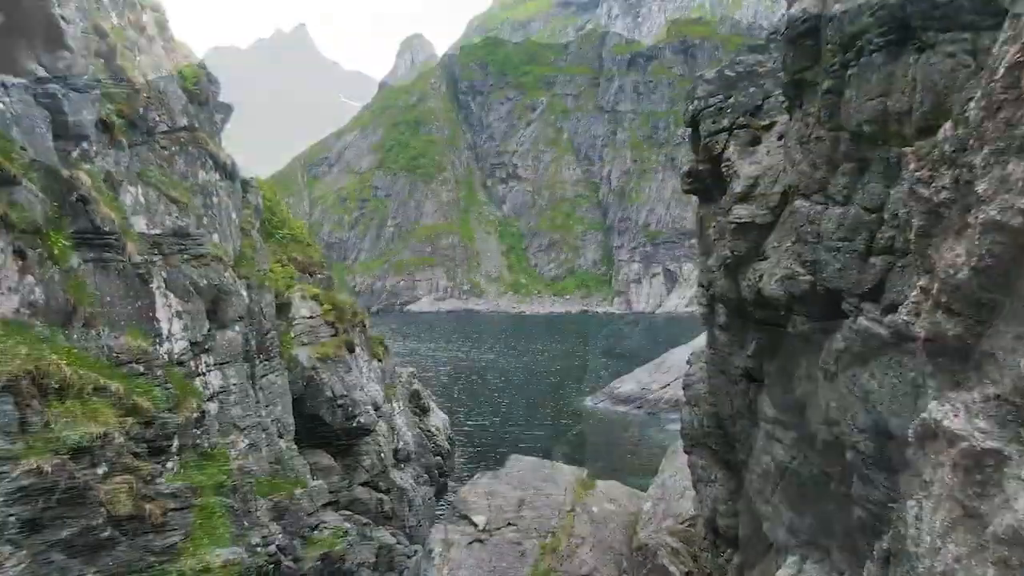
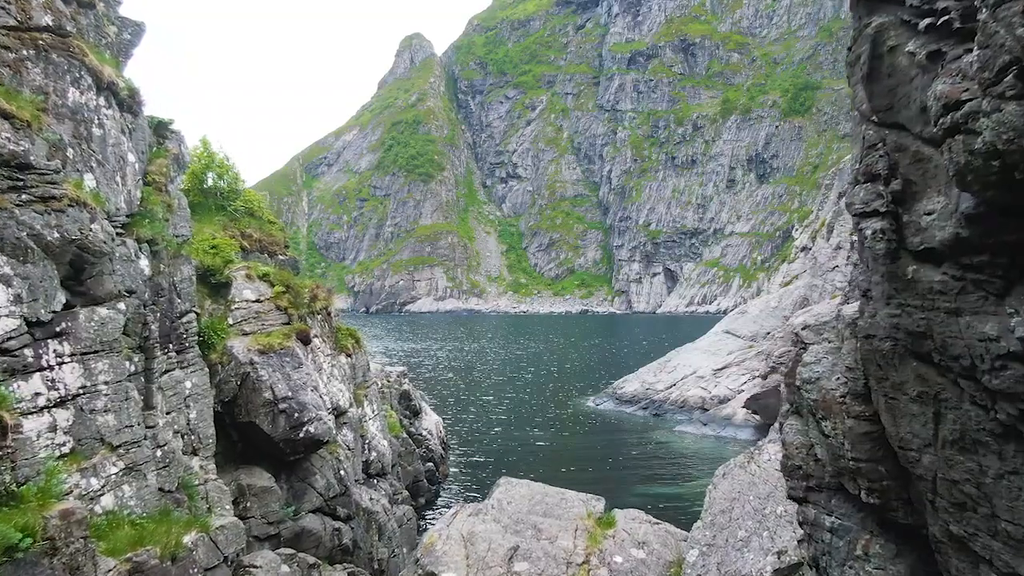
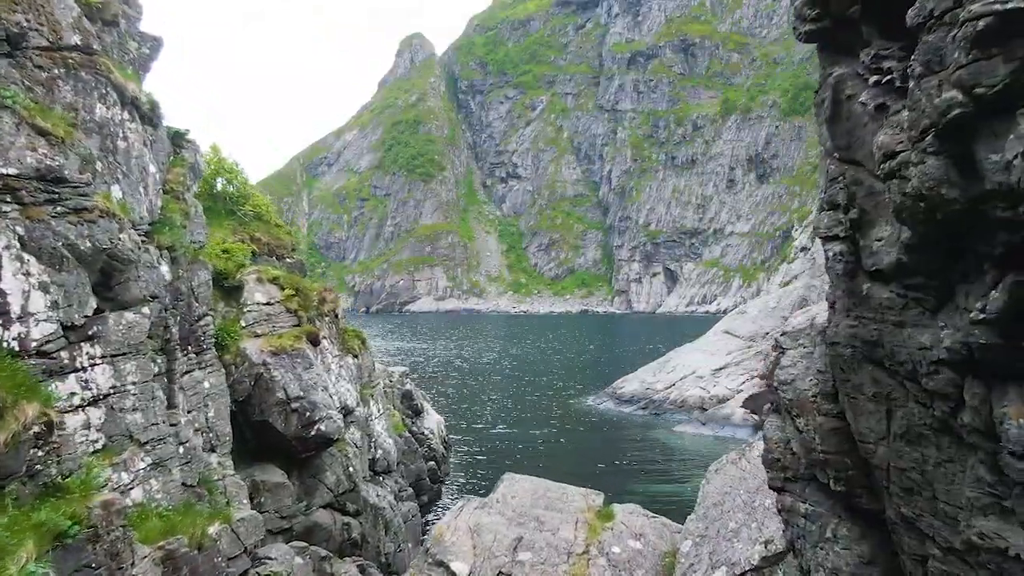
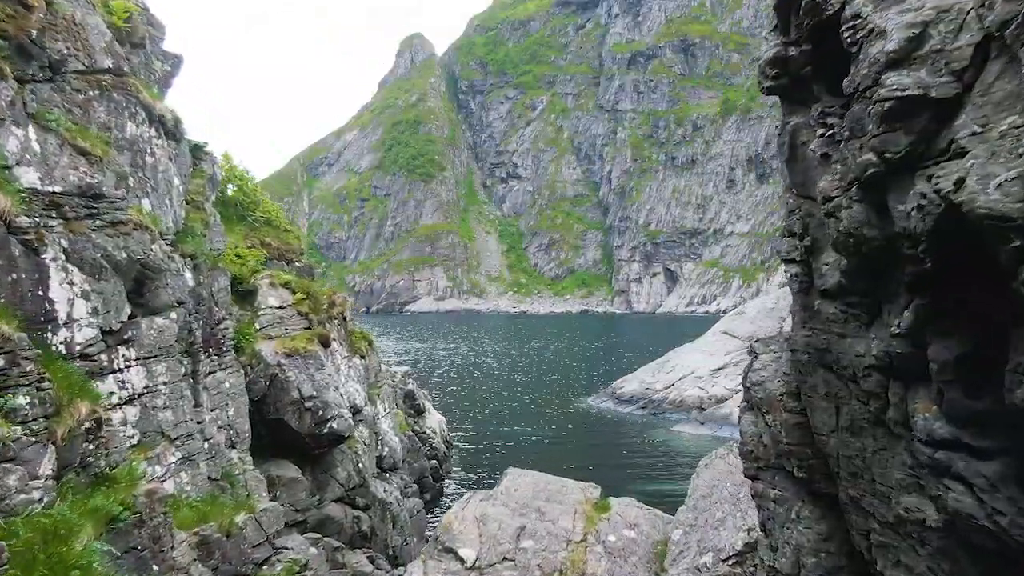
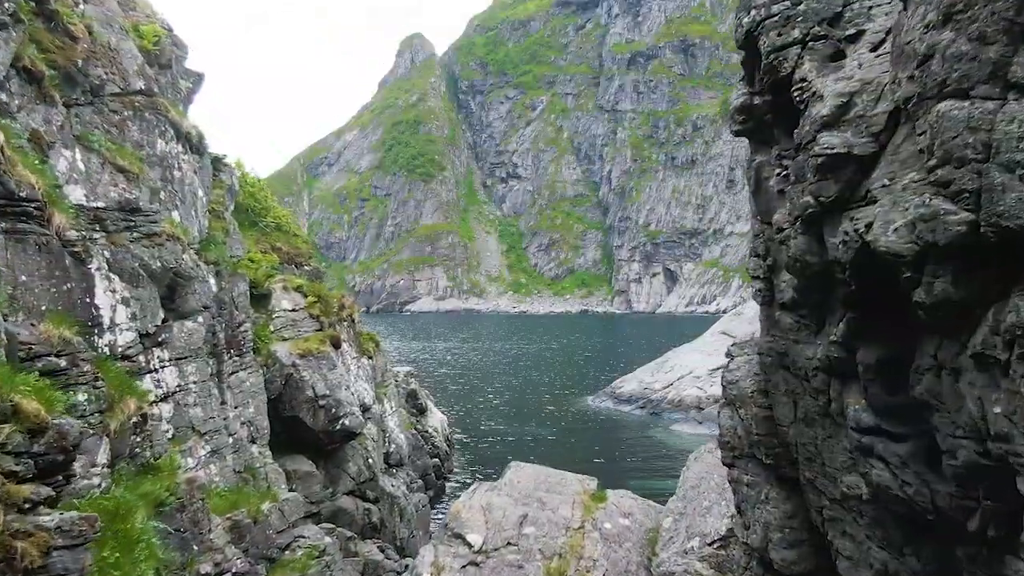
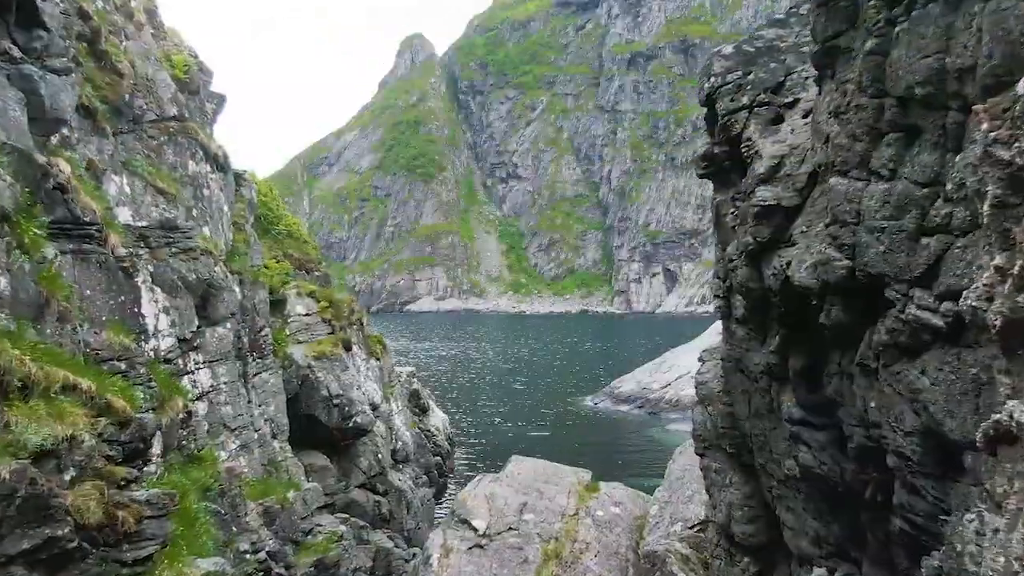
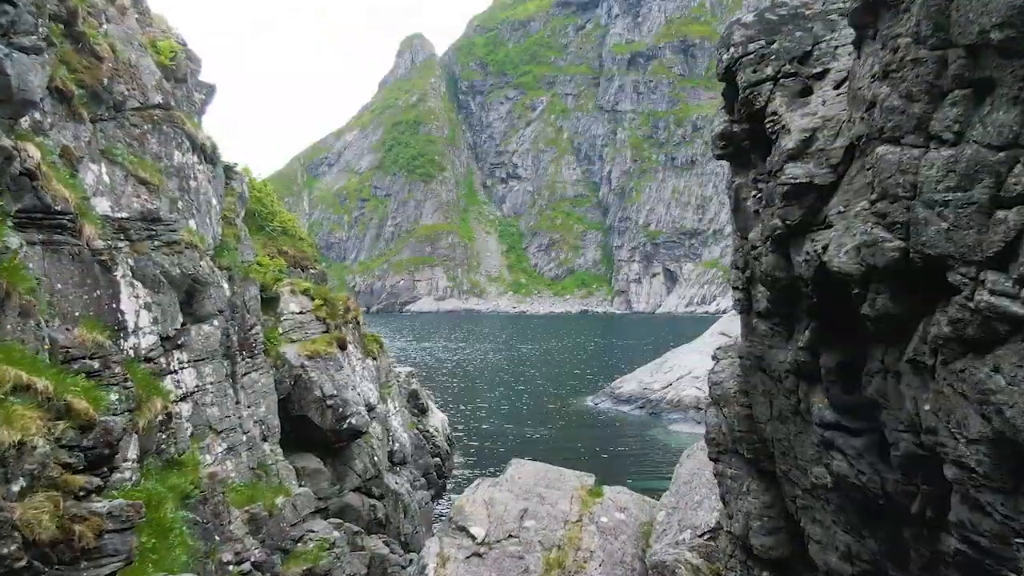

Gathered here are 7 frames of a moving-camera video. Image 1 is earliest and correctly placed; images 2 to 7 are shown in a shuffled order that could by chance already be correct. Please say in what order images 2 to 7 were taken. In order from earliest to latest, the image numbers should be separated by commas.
6, 7, 5, 4, 3, 2
